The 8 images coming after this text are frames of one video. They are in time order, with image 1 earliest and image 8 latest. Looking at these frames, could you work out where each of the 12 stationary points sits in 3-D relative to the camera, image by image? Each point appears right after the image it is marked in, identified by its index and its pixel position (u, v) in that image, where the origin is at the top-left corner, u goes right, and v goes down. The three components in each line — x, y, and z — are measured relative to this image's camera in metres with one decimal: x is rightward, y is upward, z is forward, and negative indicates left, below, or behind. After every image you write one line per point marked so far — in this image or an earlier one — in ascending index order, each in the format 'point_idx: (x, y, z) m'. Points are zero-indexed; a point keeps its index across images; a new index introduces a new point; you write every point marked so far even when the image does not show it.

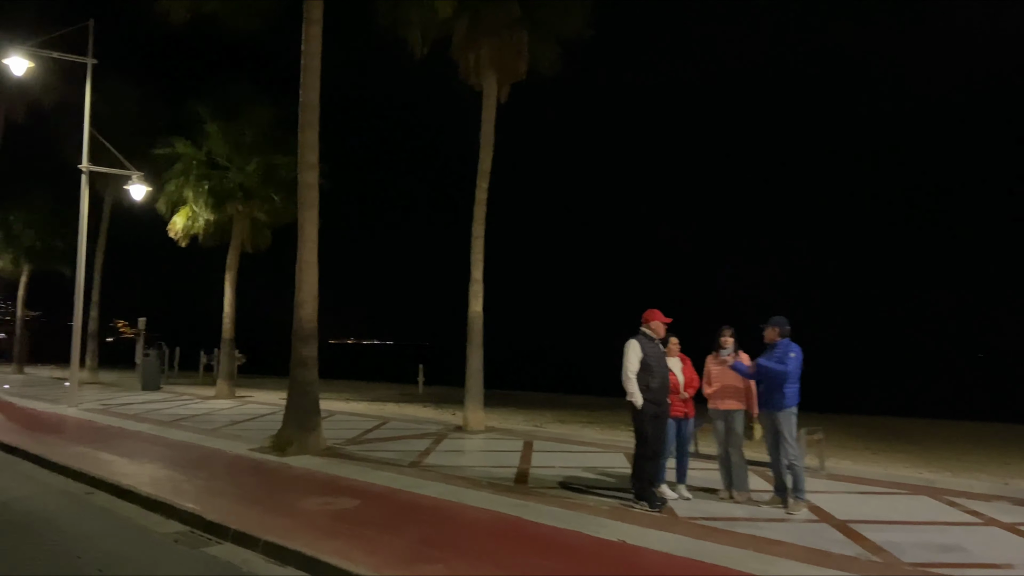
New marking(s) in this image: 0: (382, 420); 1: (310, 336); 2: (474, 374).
0: (-2.9, -3.0, +17.2) m
1: (-3.5, -0.8, +13.2) m
2: (-0.8, -1.8, +15.9) m
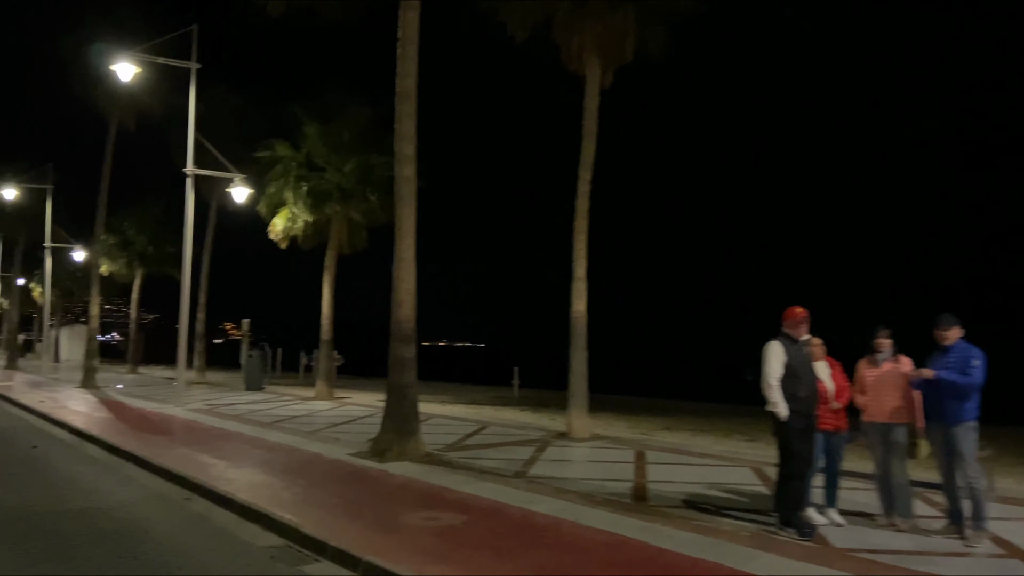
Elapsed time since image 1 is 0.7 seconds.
0: (-0.6, -3.0, +16.4) m
1: (-1.7, -0.8, +12.6) m
2: (+1.3, -1.8, +14.9) m
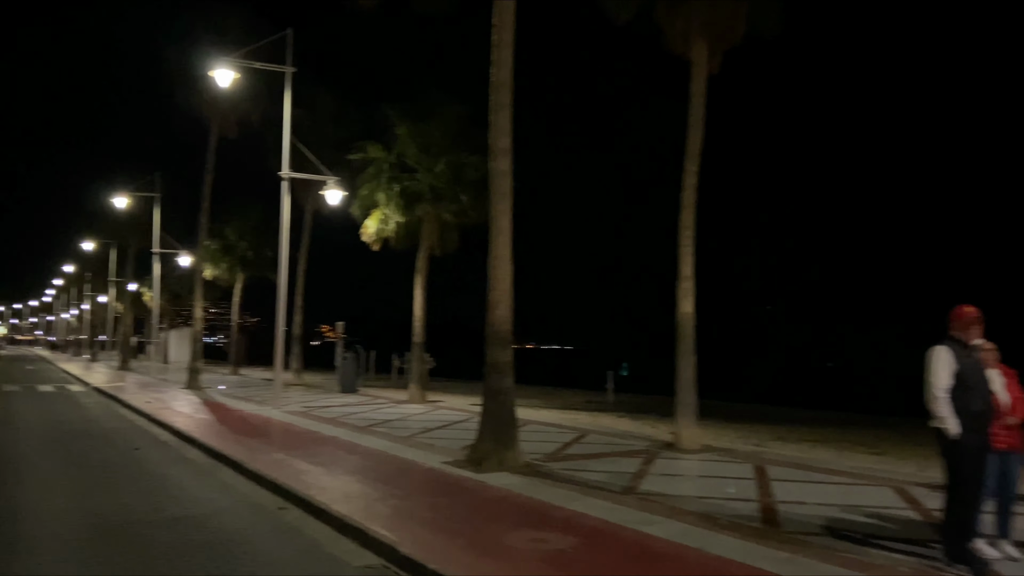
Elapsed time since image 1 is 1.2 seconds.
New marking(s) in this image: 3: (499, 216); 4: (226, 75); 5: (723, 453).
0: (+1.4, -3.0, +15.6) m
1: (-0.1, -0.8, +11.9) m
2: (+3.2, -1.8, +13.9) m
3: (-0.2, +1.1, +11.9) m
4: (-7.5, +5.6, +19.8) m
5: (+3.9, -3.0, +13.8) m
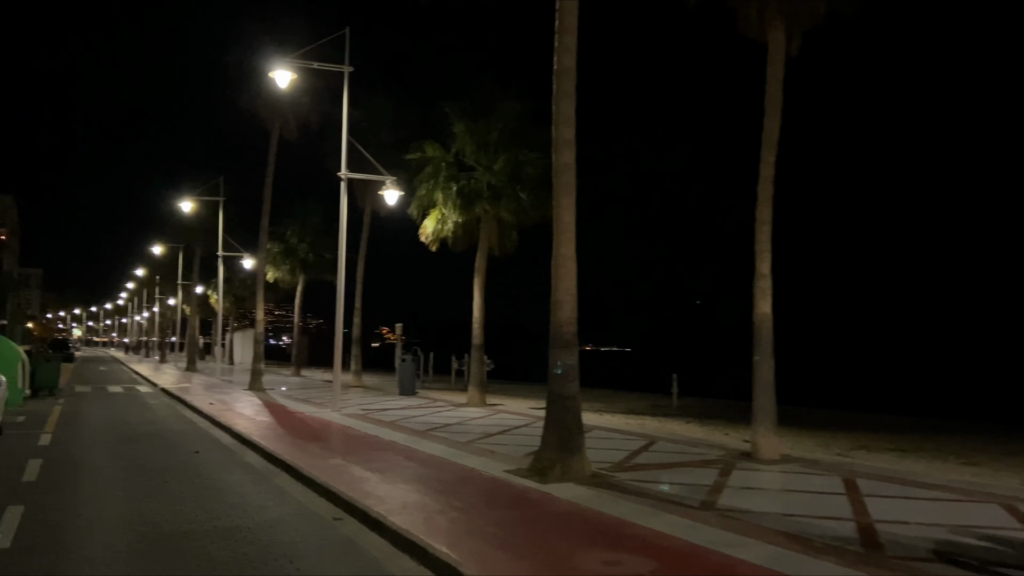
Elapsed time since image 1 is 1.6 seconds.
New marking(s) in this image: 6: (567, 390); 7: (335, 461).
0: (+2.7, -3.0, +14.8) m
1: (+0.9, -0.8, +11.3) m
2: (+4.3, -1.8, +13.0) m
3: (+0.8, +1.1, +11.3) m
4: (-5.9, +5.5, +19.7) m
5: (+5.0, -3.0, +12.8) m
6: (+0.8, -1.5, +11.2) m
7: (-2.8, -2.8, +12.1) m
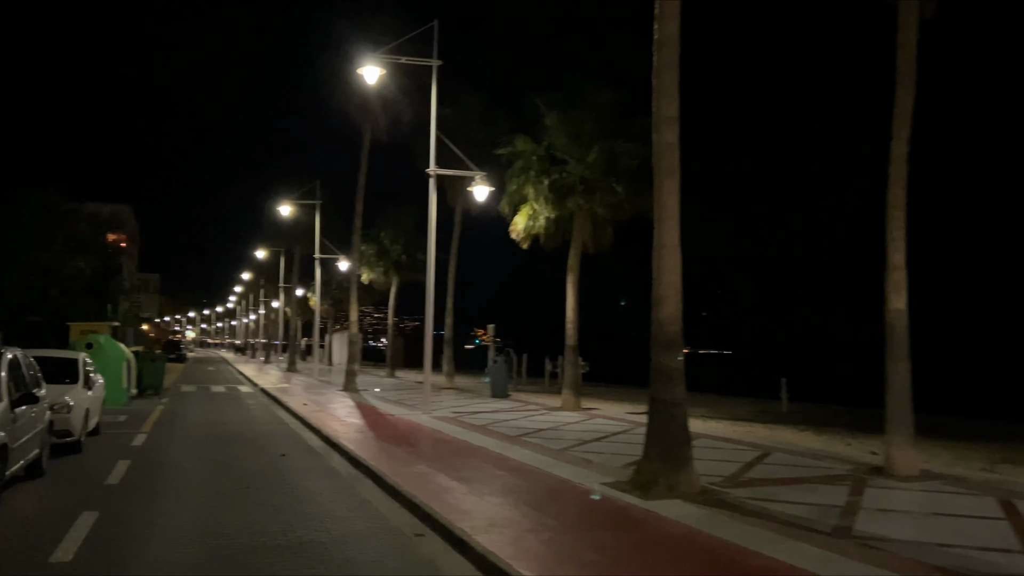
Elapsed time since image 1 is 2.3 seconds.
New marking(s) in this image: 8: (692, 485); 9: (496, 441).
0: (+4.4, -2.9, +13.4) m
1: (+2.2, -0.7, +10.1) m
2: (+5.8, -1.6, +11.4) m
3: (+2.1, +1.2, +10.2) m
4: (-3.6, +5.5, +19.3) m
5: (+6.5, -2.9, +11.2) m
6: (+2.1, -1.4, +10.0) m
7: (-1.4, -2.7, +11.3) m
8: (+2.3, -2.5, +9.8) m
9: (-0.3, -2.9, +14.6) m
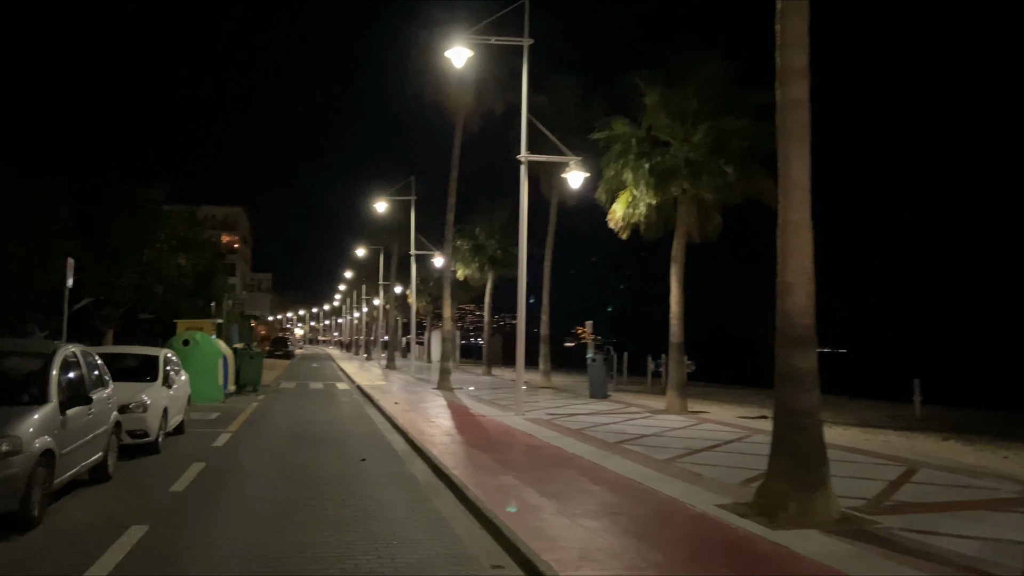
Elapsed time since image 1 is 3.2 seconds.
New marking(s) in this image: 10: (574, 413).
0: (+6.0, -2.7, +11.4) m
1: (+3.3, -0.6, +8.5) m
2: (+7.1, -1.5, +9.2) m
3: (+3.2, +1.4, +8.5) m
4: (-1.2, +5.7, +18.3) m
5: (+7.7, -2.7, +8.9) m
6: (+3.2, -1.3, +8.4) m
7: (-0.1, -2.6, +10.1) m
8: (+3.4, -2.4, +8.1) m
9: (+1.4, -2.8, +13.2) m
10: (+1.6, -3.2, +19.4) m
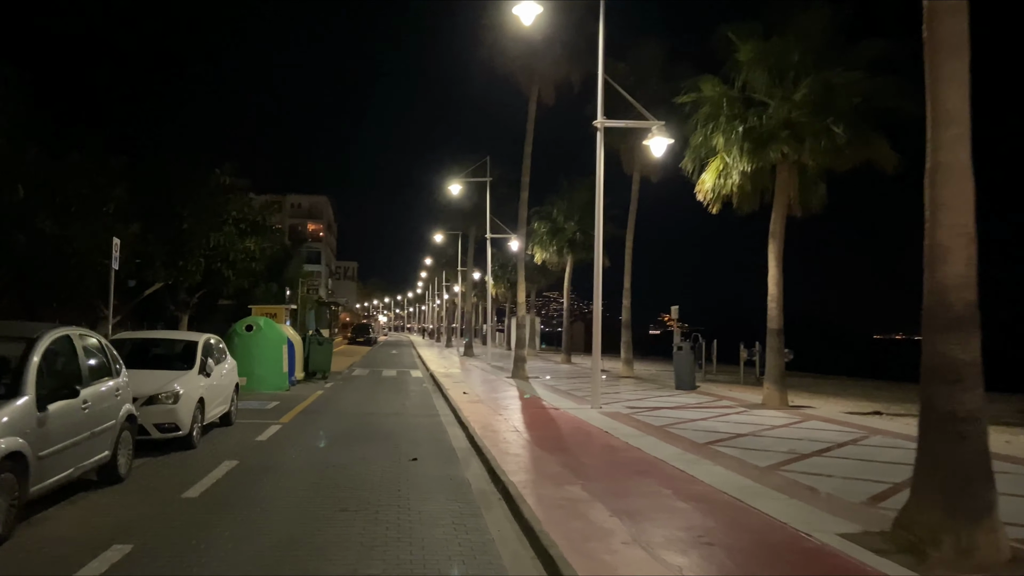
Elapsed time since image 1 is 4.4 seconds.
0: (+6.8, -2.3, +9.1) m
1: (+3.8, -0.3, +6.4) m
2: (+7.7, -1.1, +6.8) m
3: (+3.7, +1.7, +6.4) m
4: (+0.4, +6.1, +16.6) m
5: (+8.2, -2.4, +6.4) m
6: (+3.7, -1.0, +6.3) m
7: (+0.7, -2.3, +8.5) m
8: (+3.9, -2.1, +6.1) m
9: (+2.5, -2.4, +11.3) m
10: (+3.3, -2.7, +17.5) m
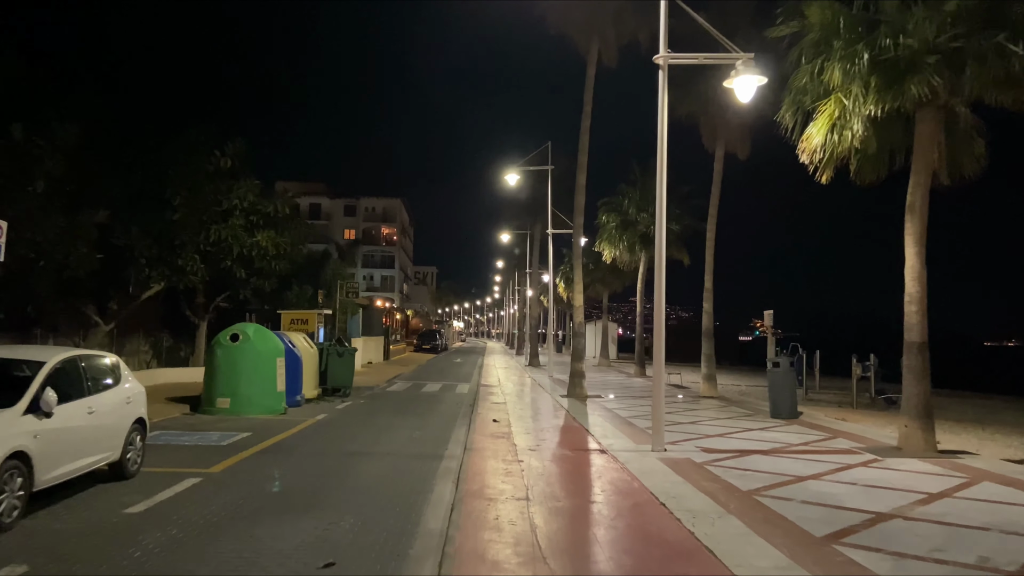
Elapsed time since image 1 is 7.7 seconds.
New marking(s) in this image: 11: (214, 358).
0: (+6.4, -2.2, +3.9) m
1: (+3.1, -0.1, +1.6) m
2: (+7.0, -1.0, +1.5) m
3: (+3.0, +1.8, +1.6) m
4: (+0.8, +6.2, +12.2) m
5: (+7.5, -2.2, +1.1) m
6: (+3.0, -0.8, +1.5) m
7: (+0.3, -2.2, +4.0) m
8: (+3.2, -2.0, +1.3) m
9: (+2.4, -2.3, +6.6) m
10: (+3.9, -2.7, +12.6) m
11: (-6.6, -1.5, +16.8) m
